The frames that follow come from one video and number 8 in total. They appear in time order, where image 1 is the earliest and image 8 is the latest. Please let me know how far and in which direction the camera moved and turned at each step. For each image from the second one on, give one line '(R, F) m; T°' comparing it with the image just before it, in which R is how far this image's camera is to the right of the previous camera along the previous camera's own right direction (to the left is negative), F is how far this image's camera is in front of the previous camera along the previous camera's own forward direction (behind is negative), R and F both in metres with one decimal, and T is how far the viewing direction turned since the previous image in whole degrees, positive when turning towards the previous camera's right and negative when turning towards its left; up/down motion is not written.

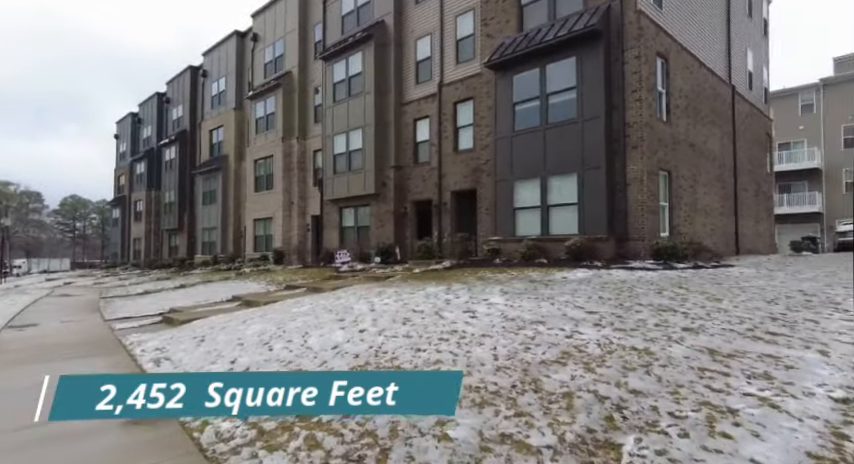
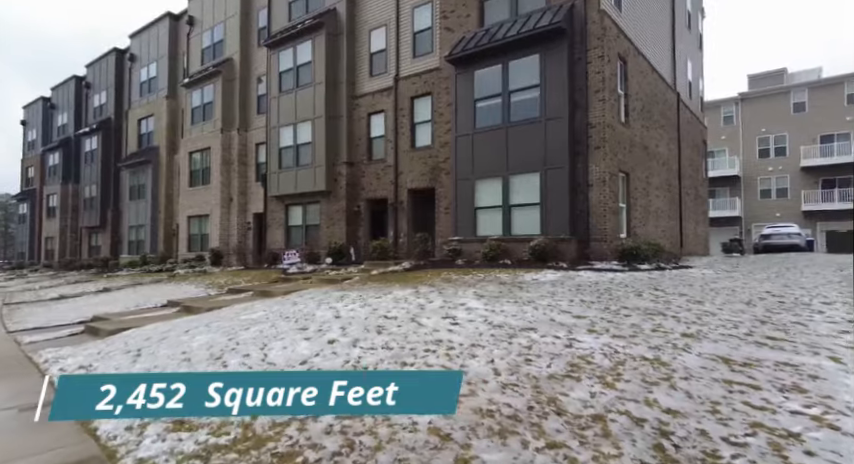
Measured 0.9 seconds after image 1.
(-0.5, +0.6) m; +7°
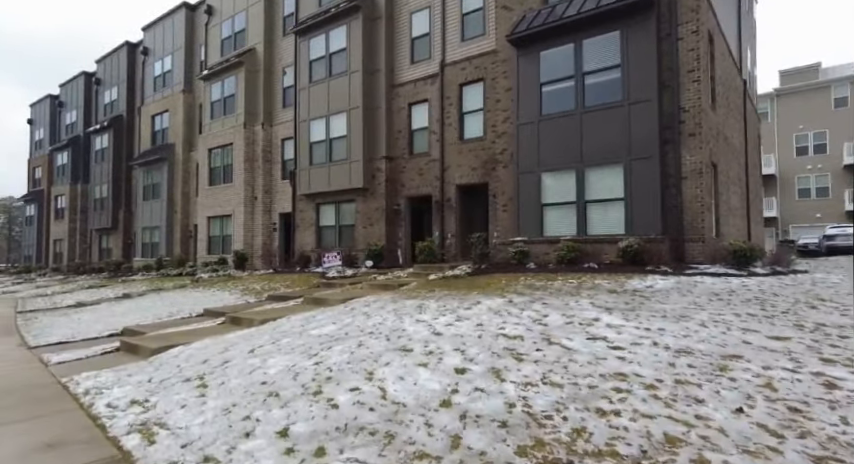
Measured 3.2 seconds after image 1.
(-1.5, +1.3) m; 0°
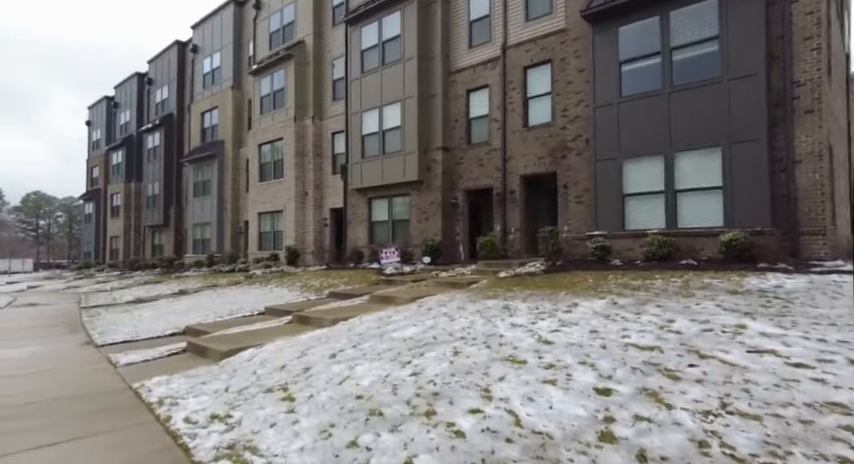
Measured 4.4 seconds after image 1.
(-0.8, +0.7) m; -4°
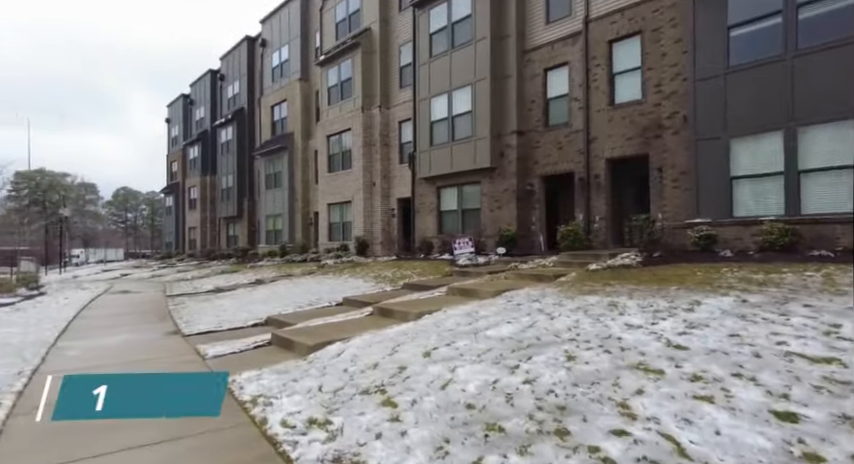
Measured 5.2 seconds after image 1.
(-0.5, +0.5) m; -7°
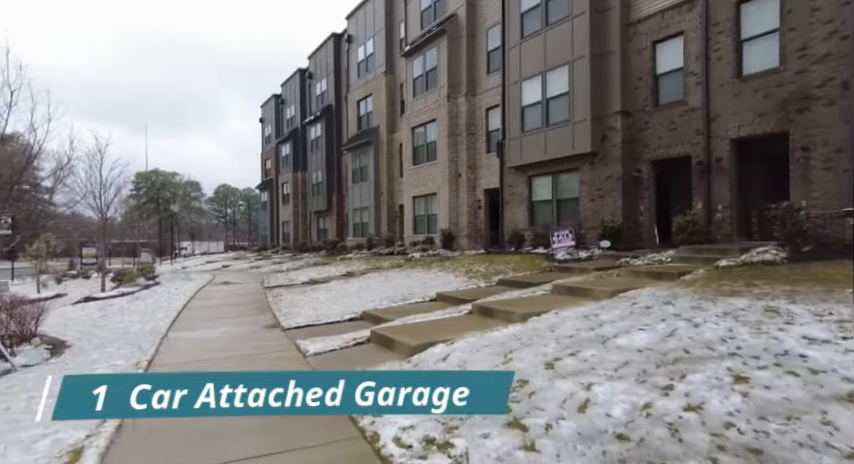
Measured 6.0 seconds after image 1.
(-0.4, +0.5) m; -10°
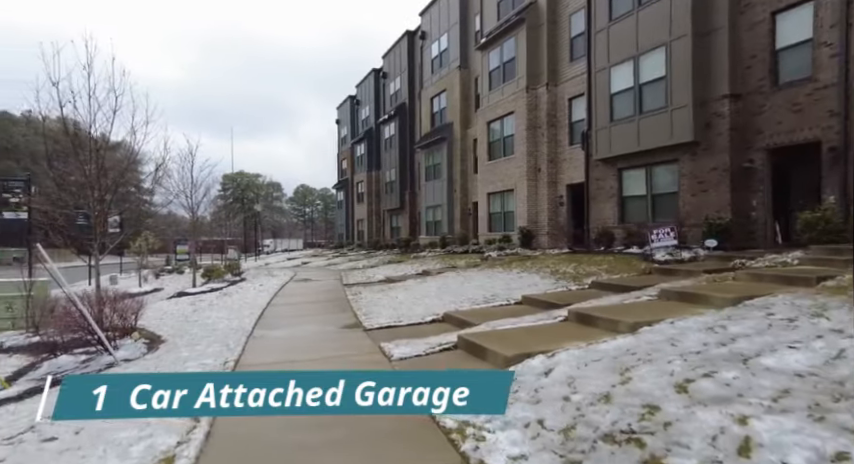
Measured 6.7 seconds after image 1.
(-0.3, +0.4) m; -9°
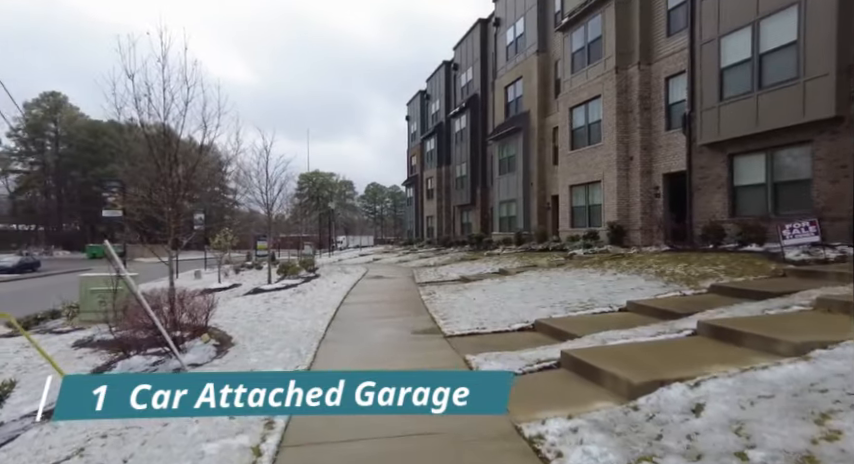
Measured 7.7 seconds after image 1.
(-0.3, +0.9) m; -9°
